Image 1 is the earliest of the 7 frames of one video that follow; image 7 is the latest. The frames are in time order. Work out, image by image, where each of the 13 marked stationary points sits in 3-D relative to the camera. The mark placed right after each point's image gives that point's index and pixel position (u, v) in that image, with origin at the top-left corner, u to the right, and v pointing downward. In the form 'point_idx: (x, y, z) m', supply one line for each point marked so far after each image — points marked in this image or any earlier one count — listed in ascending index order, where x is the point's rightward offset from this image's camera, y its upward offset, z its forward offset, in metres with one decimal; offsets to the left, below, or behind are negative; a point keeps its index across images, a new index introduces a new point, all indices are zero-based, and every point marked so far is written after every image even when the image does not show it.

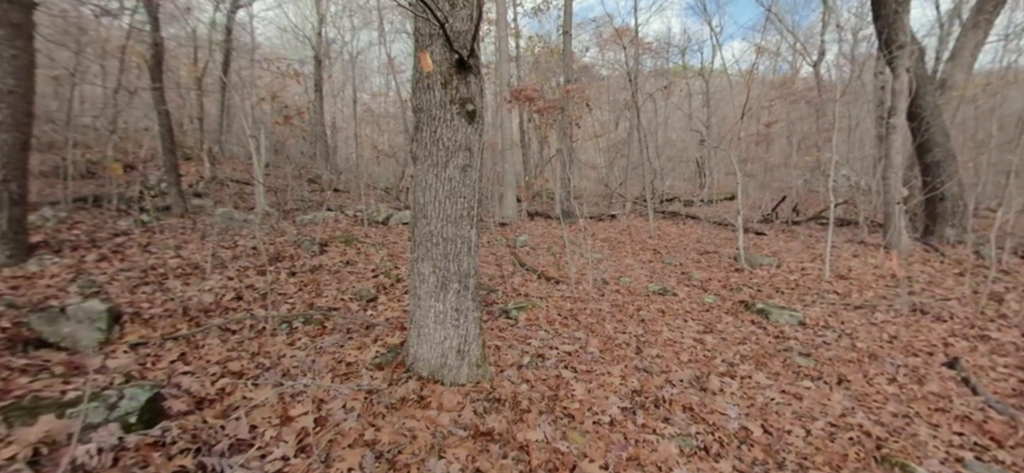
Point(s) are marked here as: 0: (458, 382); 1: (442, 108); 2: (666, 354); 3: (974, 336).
0: (-0.4, -1.1, +3.6) m
1: (-0.5, +0.9, +3.4) m
2: (+1.6, -1.2, +4.9) m
3: (+5.6, -1.2, +5.8) m
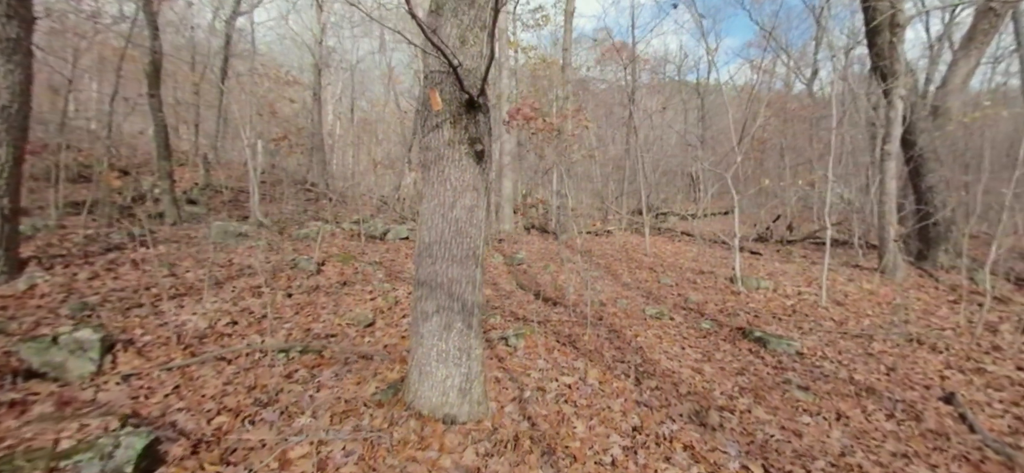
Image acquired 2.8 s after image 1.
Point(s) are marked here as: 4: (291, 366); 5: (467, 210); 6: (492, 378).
0: (-0.4, -1.4, +3.6) m
1: (-0.5, +0.6, +3.4) m
2: (+1.6, -1.6, +4.9) m
3: (+5.6, -1.6, +5.8) m
4: (-2.2, -1.3, +4.7) m
5: (-0.3, +0.2, +3.4) m
6: (-0.2, -1.3, +4.5) m
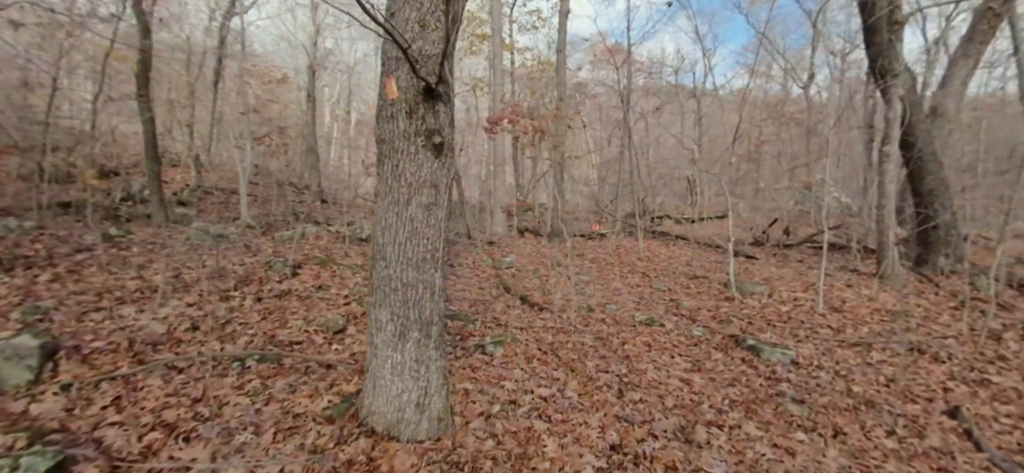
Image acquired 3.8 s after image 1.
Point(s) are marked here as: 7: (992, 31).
0: (-0.7, -1.4, +3.3) m
1: (-0.7, +0.6, +3.1) m
2: (+1.3, -1.6, +4.6) m
3: (+5.4, -1.7, +5.5) m
4: (-2.5, -1.3, +4.4) m
5: (-0.6, +0.2, +3.1) m
6: (-0.5, -1.3, +4.1) m
7: (+9.8, +4.2, +9.7) m
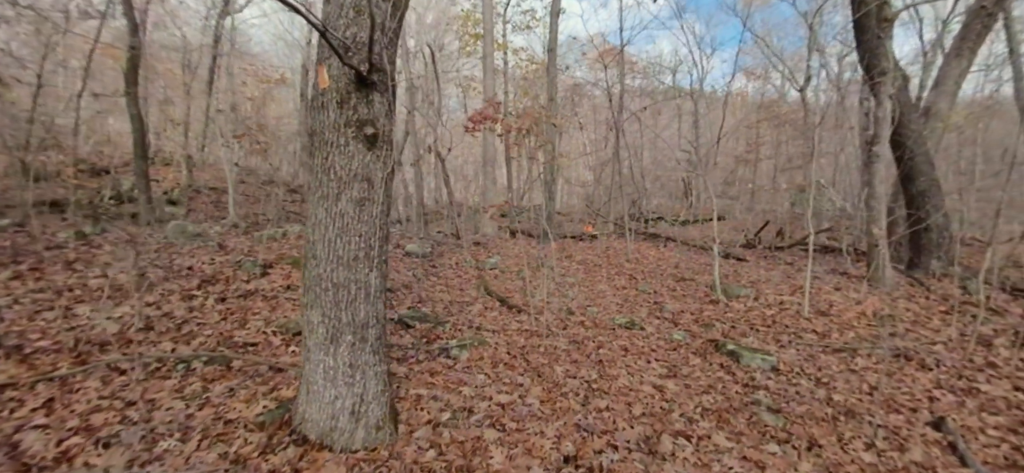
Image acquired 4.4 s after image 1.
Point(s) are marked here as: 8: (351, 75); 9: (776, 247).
0: (-1.0, -1.4, +3.0) m
1: (-1.1, +0.6, +2.8) m
2: (+1.0, -1.6, +4.4) m
3: (+5.0, -1.7, +5.2) m
4: (-2.9, -1.2, +4.1) m
5: (-0.9, +0.2, +2.9) m
6: (-0.8, -1.3, +3.9) m
7: (+9.5, +4.1, +9.5) m
8: (-1.0, +1.0, +2.8) m
9: (+7.8, -0.3, +14.0) m
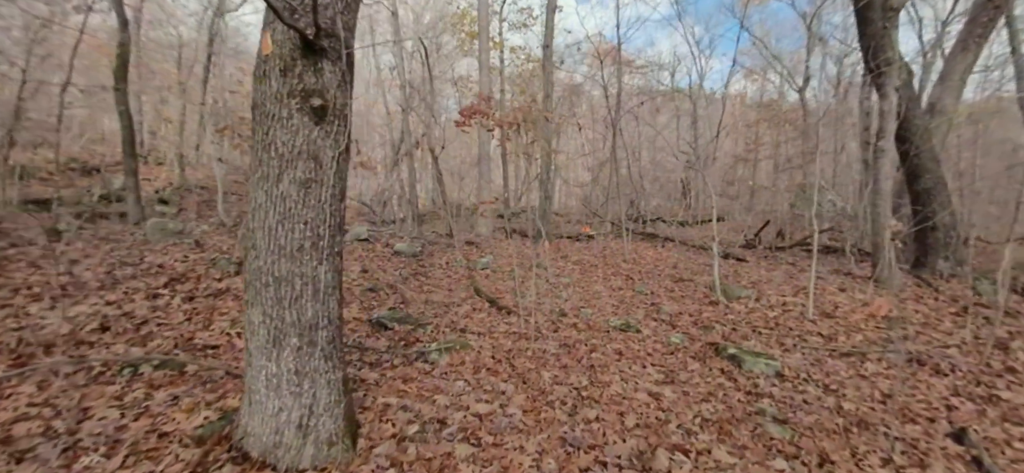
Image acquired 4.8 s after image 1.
0: (-1.2, -1.3, +2.6) m
1: (-1.2, +0.7, +2.5) m
2: (+0.8, -1.5, +4.0) m
3: (+4.8, -1.6, +4.8) m
4: (-3.0, -1.2, +3.8) m
5: (-1.1, +0.3, +2.5) m
6: (-1.0, -1.3, +3.5) m
7: (+9.3, +4.1, +9.1) m
8: (-1.1, +1.0, +2.4) m
9: (+7.7, -0.3, +13.7) m
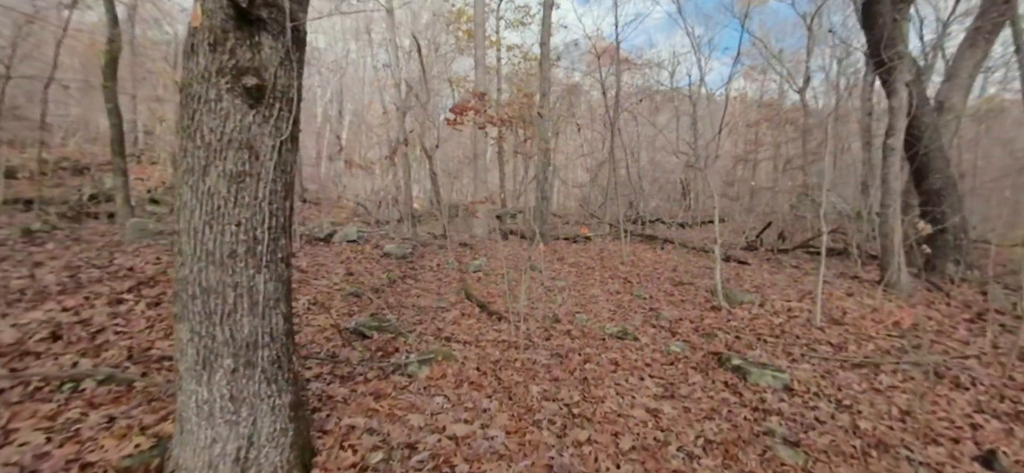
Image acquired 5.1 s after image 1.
0: (-1.3, -1.3, +2.2) m
1: (-1.3, +0.7, +2.1) m
2: (+0.7, -1.5, +3.6) m
3: (+4.7, -1.7, +4.5) m
4: (-3.2, -1.2, +3.4) m
5: (-1.2, +0.3, +2.1) m
6: (-1.1, -1.3, +3.1) m
7: (+9.2, +4.1, +8.7) m
8: (-1.2, +1.0, +2.0) m
9: (+7.5, -0.4, +13.3) m
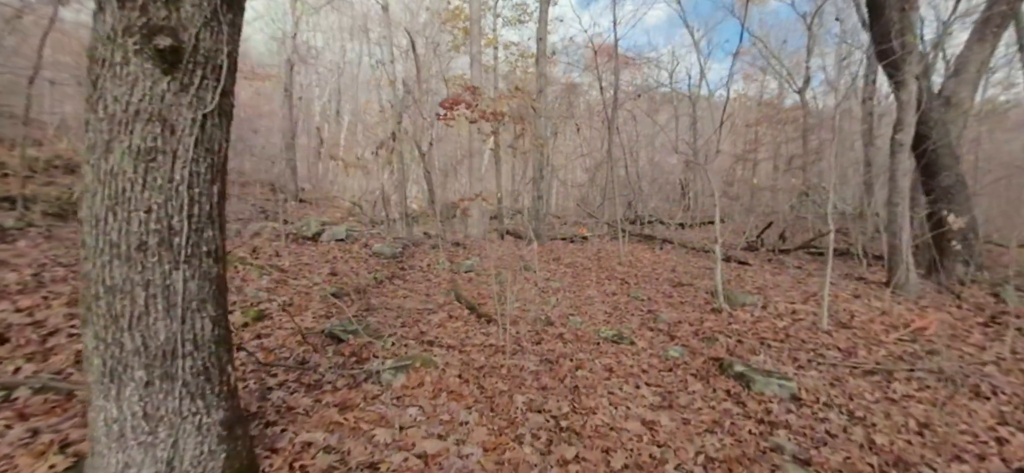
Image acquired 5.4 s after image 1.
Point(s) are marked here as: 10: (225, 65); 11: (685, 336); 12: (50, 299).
0: (-1.5, -1.3, +1.9) m
1: (-1.5, +0.7, +1.7) m
2: (+0.5, -1.5, +3.2) m
3: (+4.5, -1.6, +4.1) m
4: (-3.3, -1.1, +3.0) m
5: (-1.4, +0.3, +1.7) m
6: (-1.3, -1.2, +2.8) m
7: (+9.1, +4.1, +8.4) m
8: (-1.4, +1.1, +1.7) m
9: (+7.4, -0.4, +12.9) m
10: (-1.2, +0.7, +2.0) m
11: (+2.3, -1.3, +6.2) m
12: (-5.0, -0.7, +5.2) m
